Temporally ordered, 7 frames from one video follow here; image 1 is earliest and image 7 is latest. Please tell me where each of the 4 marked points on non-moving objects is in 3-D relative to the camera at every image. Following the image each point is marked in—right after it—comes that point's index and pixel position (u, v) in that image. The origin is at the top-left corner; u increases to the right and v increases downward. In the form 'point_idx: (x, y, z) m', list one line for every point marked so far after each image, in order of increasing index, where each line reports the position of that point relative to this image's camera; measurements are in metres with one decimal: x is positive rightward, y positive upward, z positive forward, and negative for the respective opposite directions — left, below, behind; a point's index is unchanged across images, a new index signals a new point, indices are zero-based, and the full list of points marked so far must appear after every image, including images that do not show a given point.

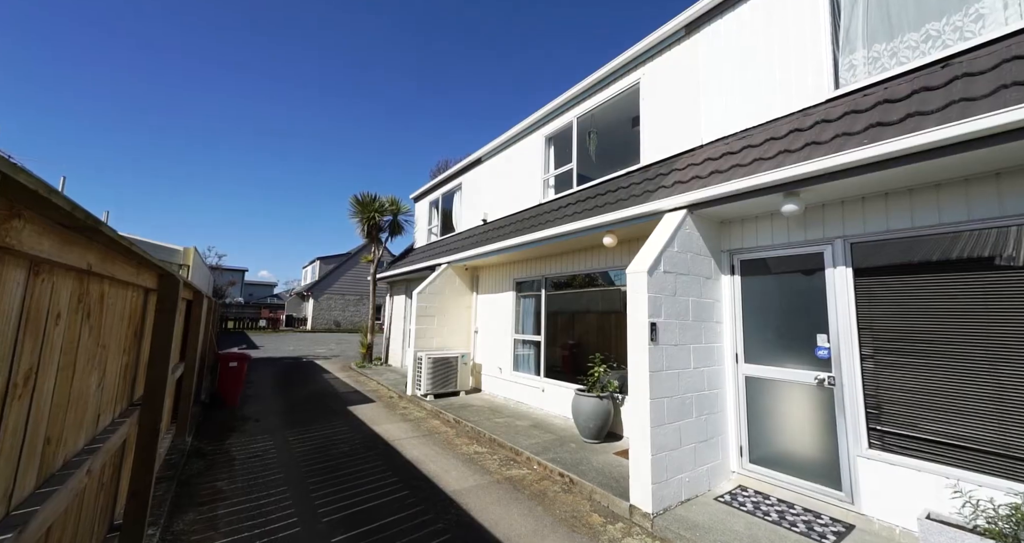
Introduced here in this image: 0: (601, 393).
0: (+1.2, -1.6, +5.3) m
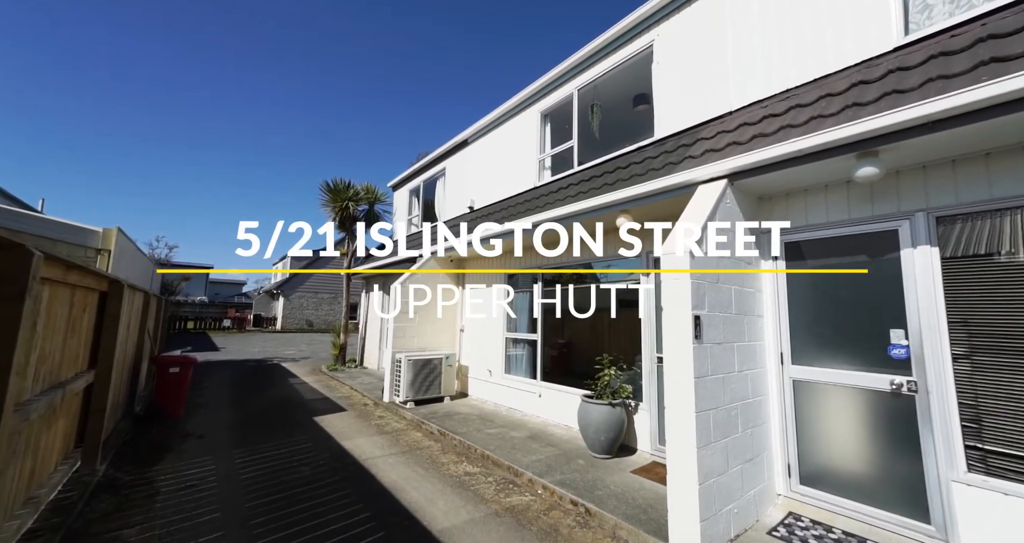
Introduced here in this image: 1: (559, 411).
0: (+1.1, -1.5, +4.6) m
1: (+0.7, -2.0, +5.7) m
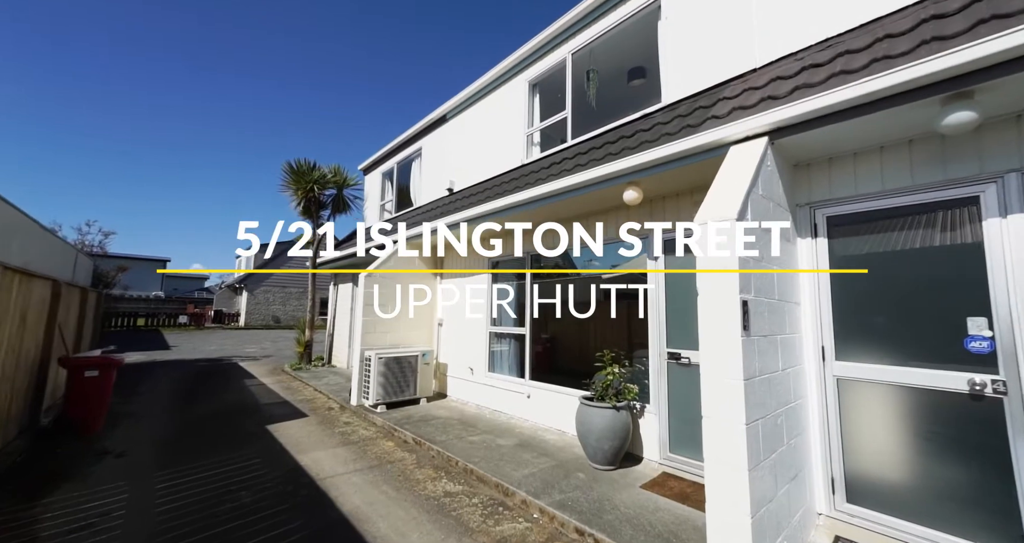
0: (+1.0, -1.3, +4.0) m
1: (+0.5, -1.8, +5.1) m
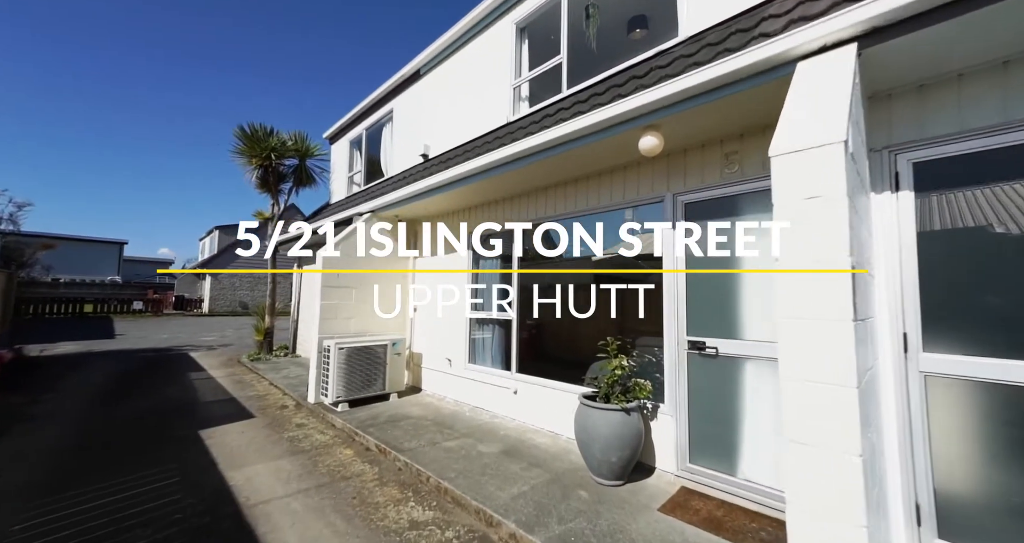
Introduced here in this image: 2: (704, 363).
0: (+0.9, -1.0, +3.3) m
1: (+0.3, -1.5, +4.3) m
2: (+1.5, -0.7, +3.2) m
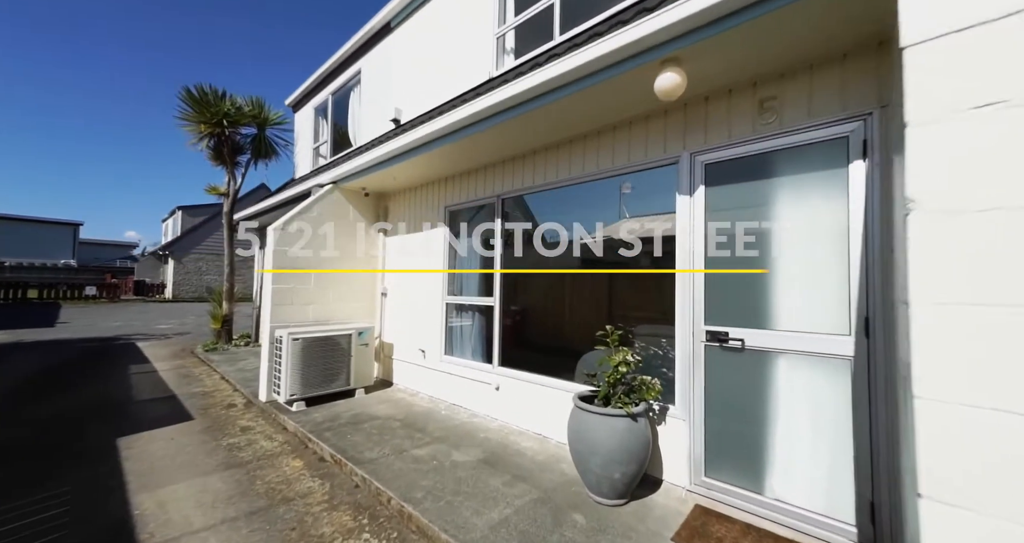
0: (+0.8, -0.9, +2.7) m
1: (+0.2, -1.3, +3.8) m
2: (+1.4, -0.6, +2.6) m
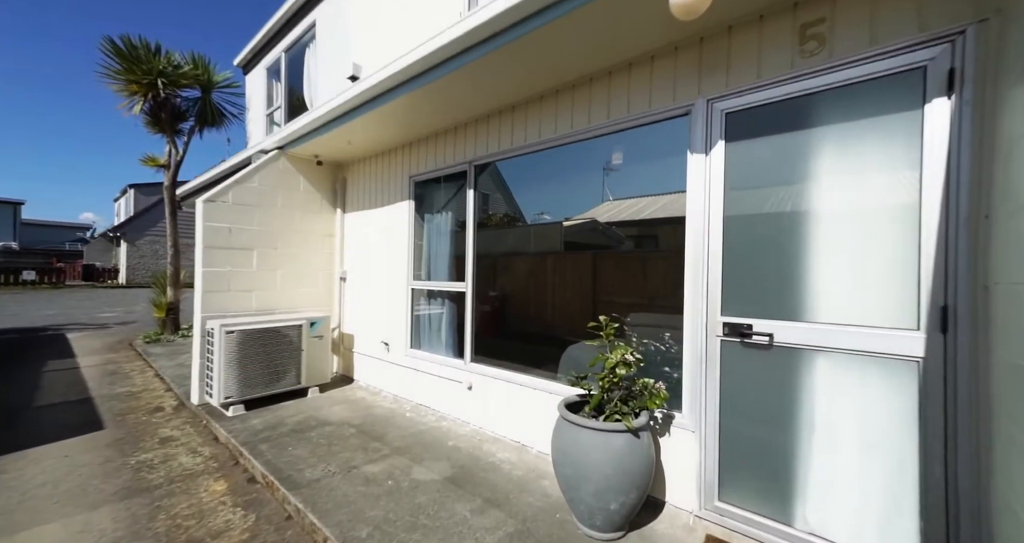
0: (+0.6, -0.8, +2.2) m
1: (-0.1, -1.2, +3.2) m
2: (+1.2, -0.4, +2.1) m
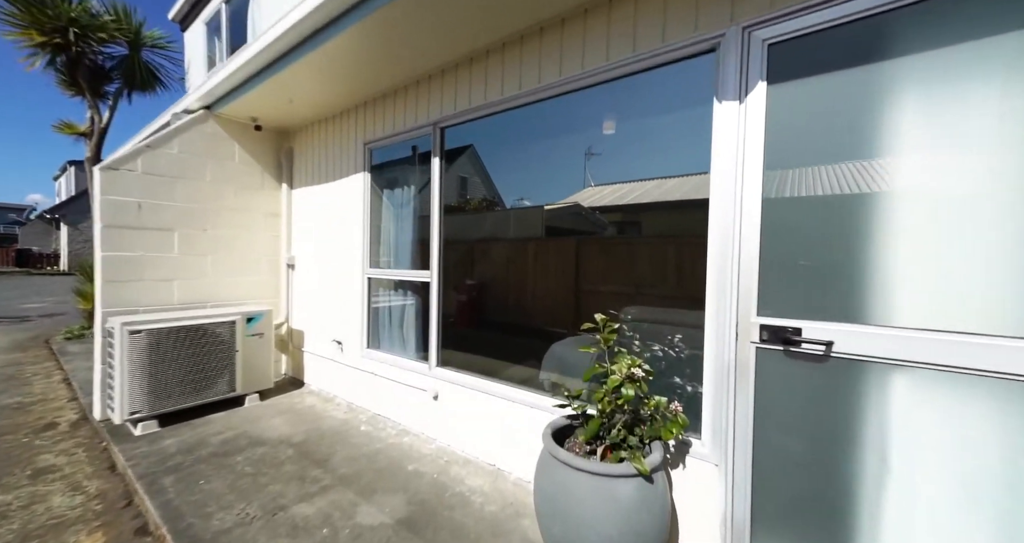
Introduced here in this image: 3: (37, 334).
0: (+0.5, -0.7, +1.6) m
1: (-0.2, -1.1, +2.6) m
2: (+1.1, -0.4, +1.6) m
3: (-7.3, -1.0, +6.3) m
